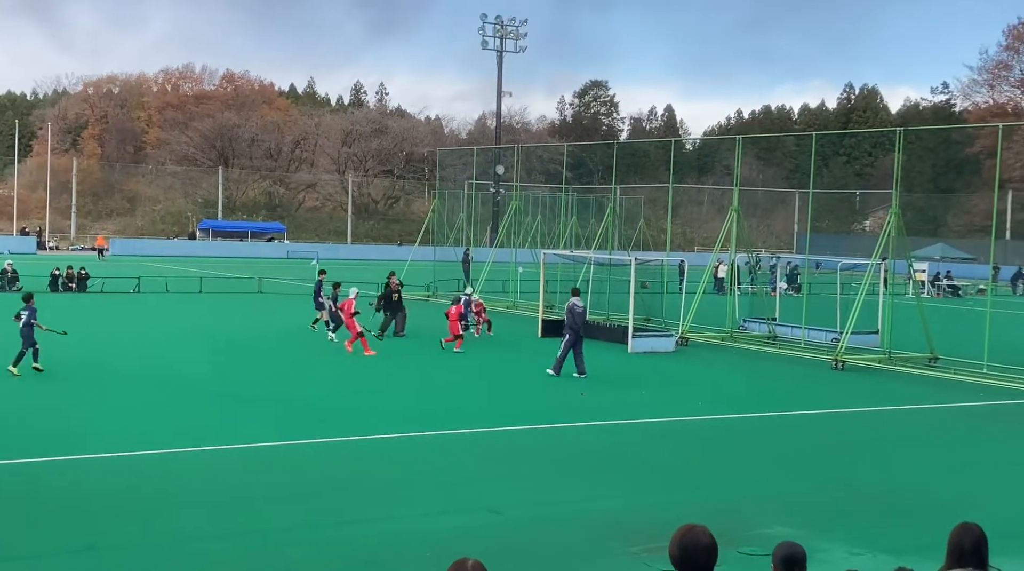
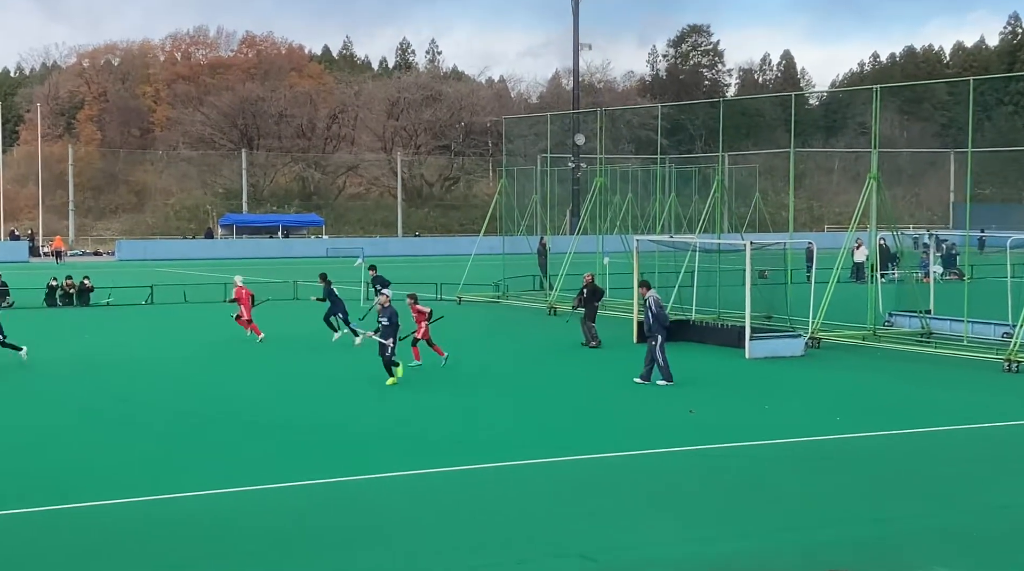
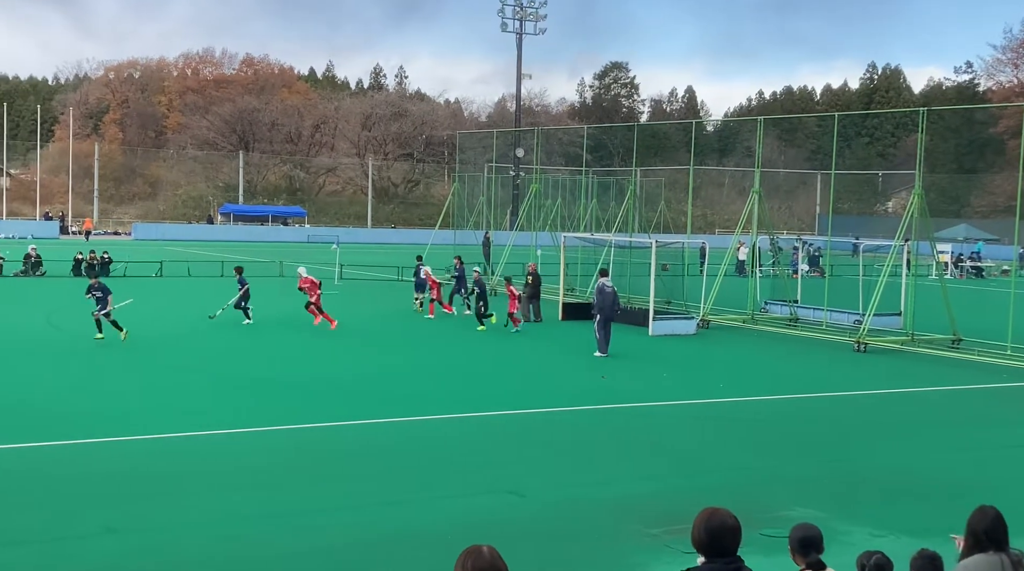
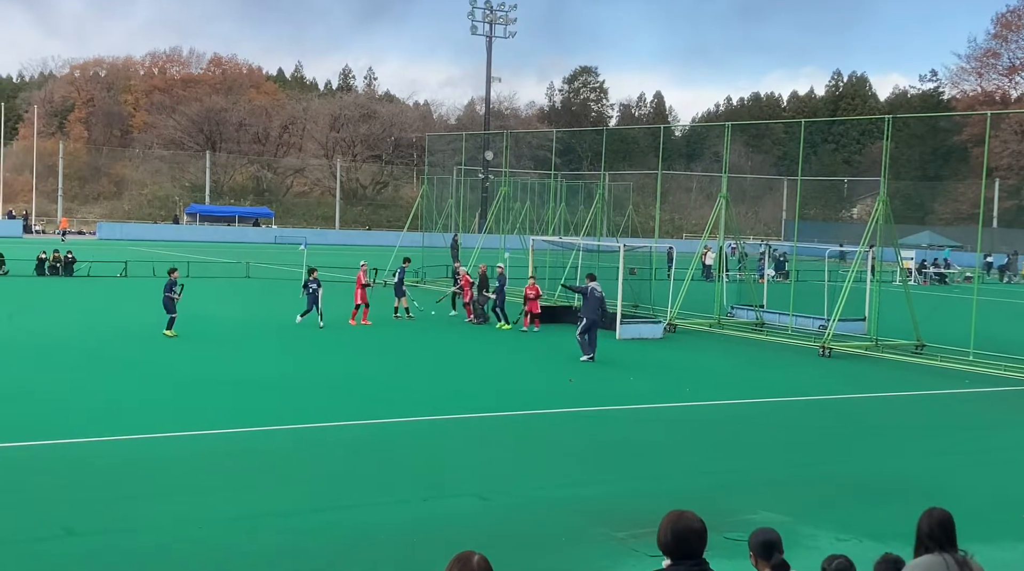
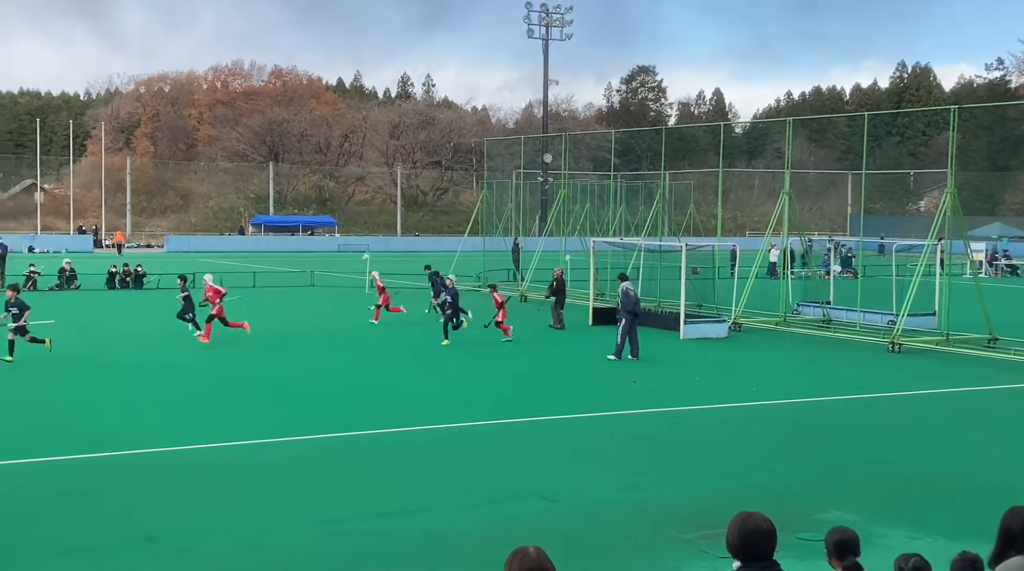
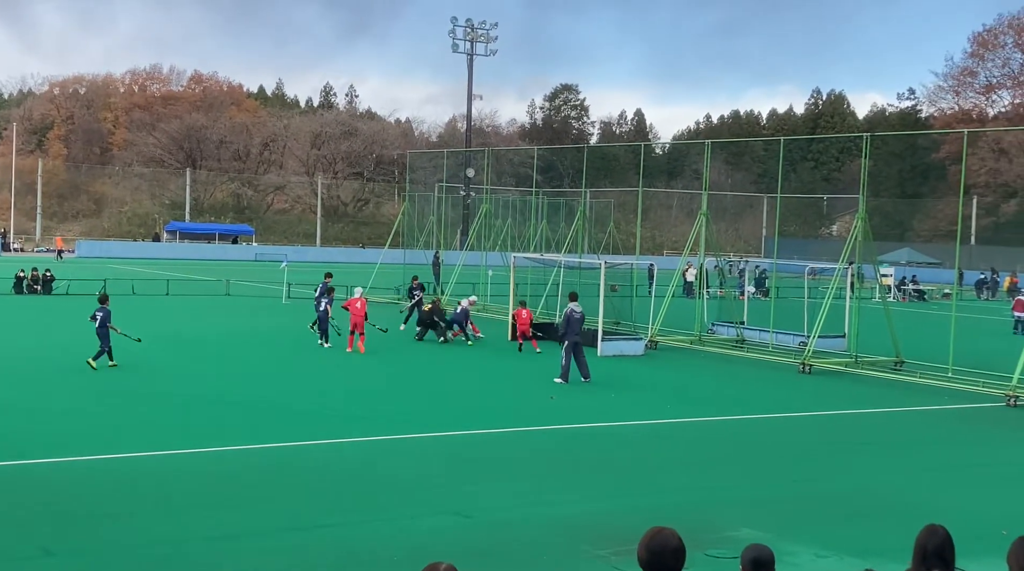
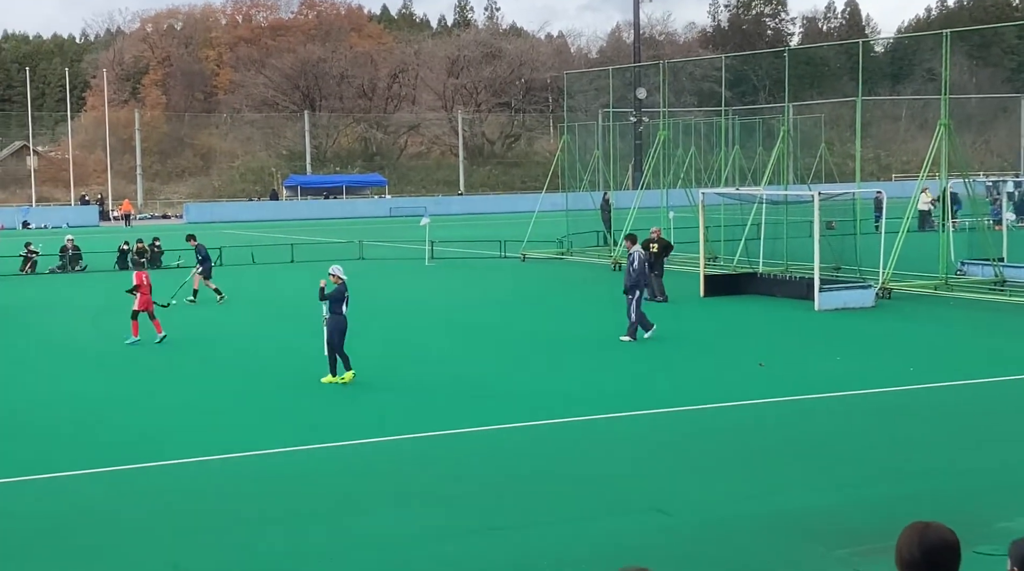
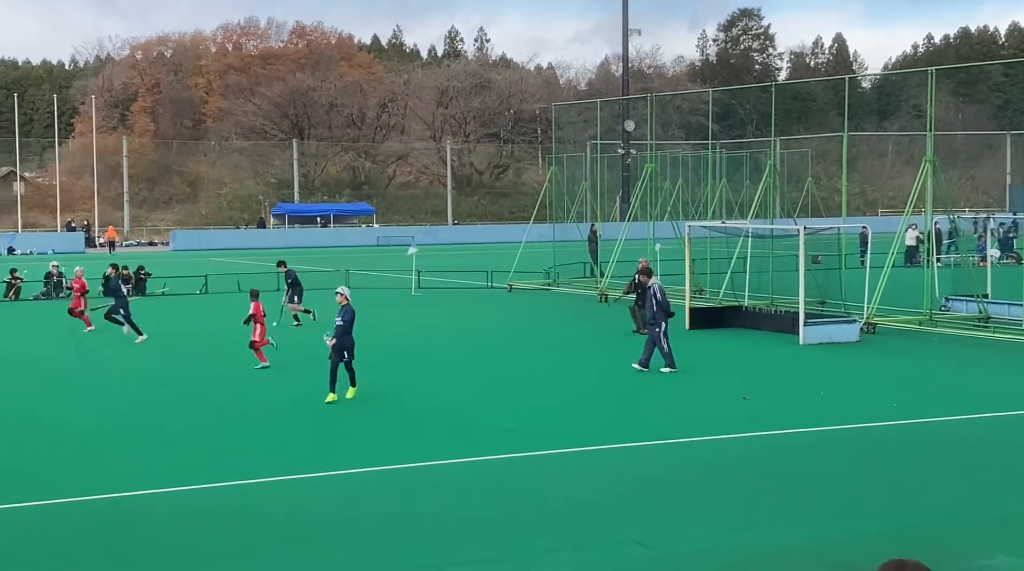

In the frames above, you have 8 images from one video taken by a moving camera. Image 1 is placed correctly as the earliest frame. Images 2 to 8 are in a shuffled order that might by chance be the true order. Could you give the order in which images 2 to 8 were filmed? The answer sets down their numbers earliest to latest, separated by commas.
6, 4, 3, 5, 2, 8, 7
